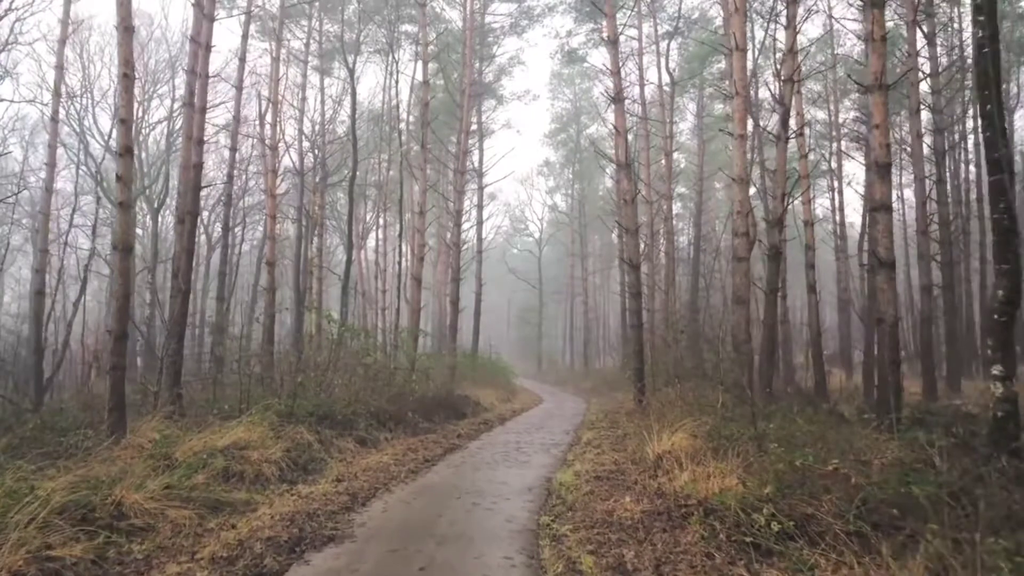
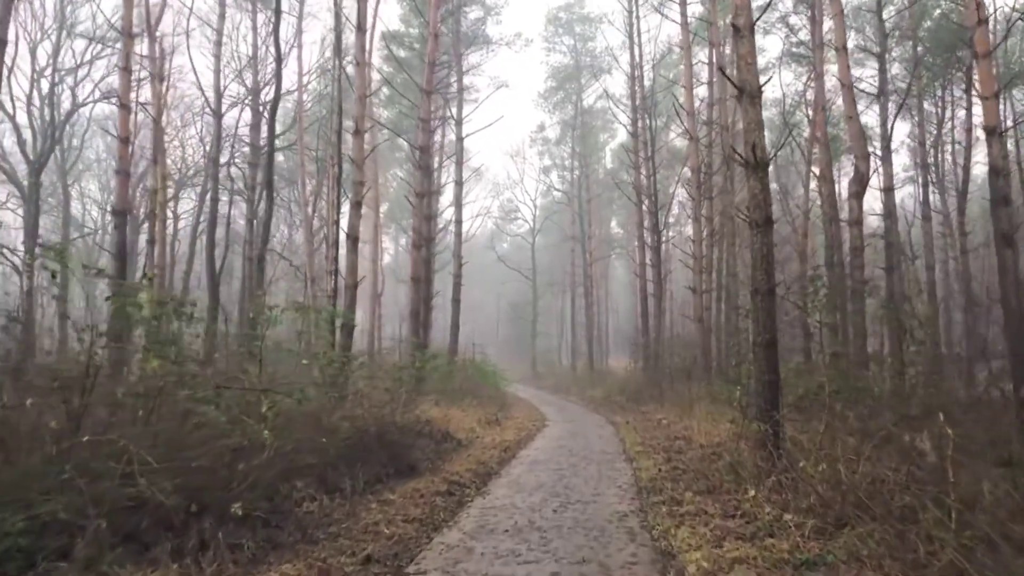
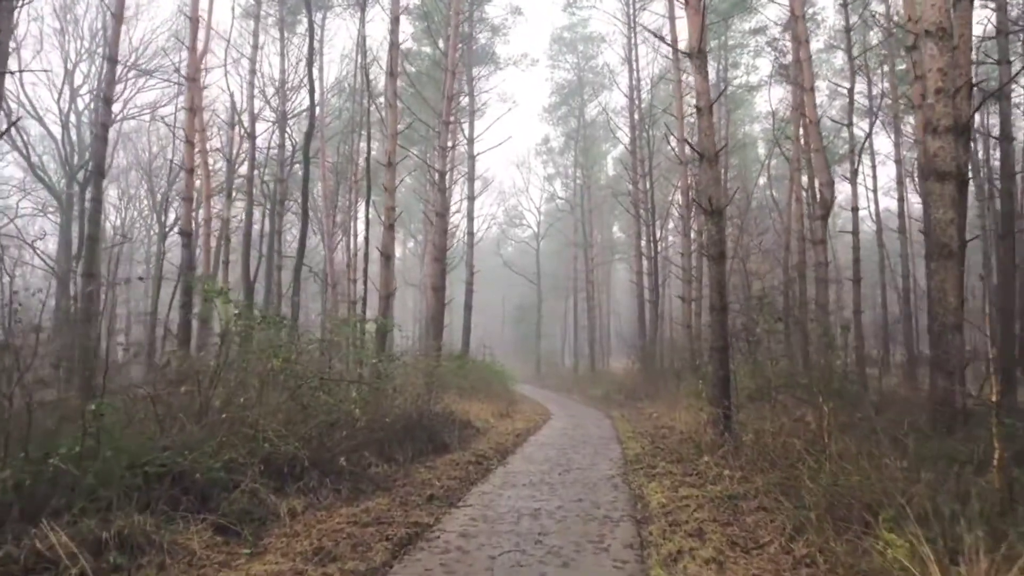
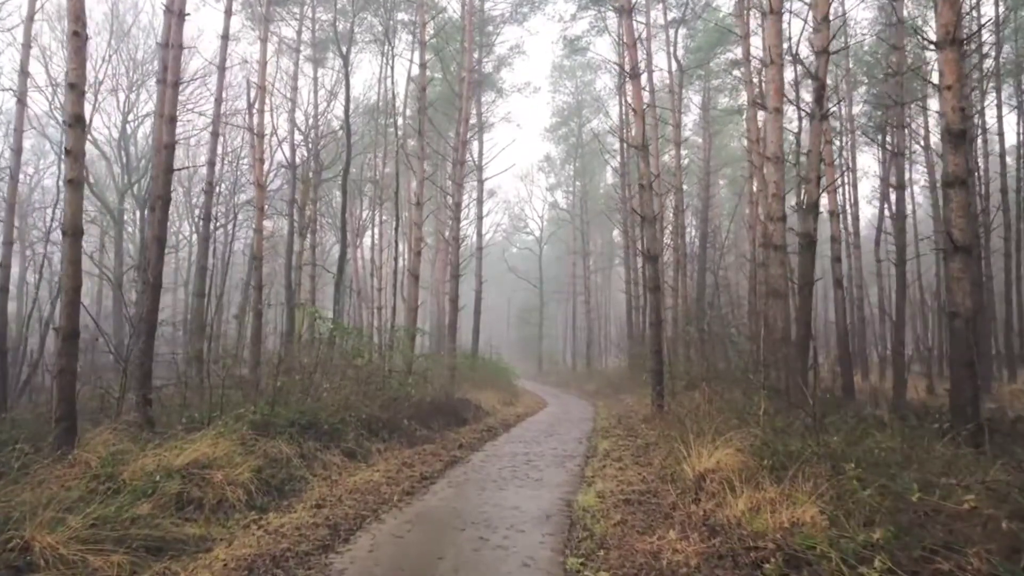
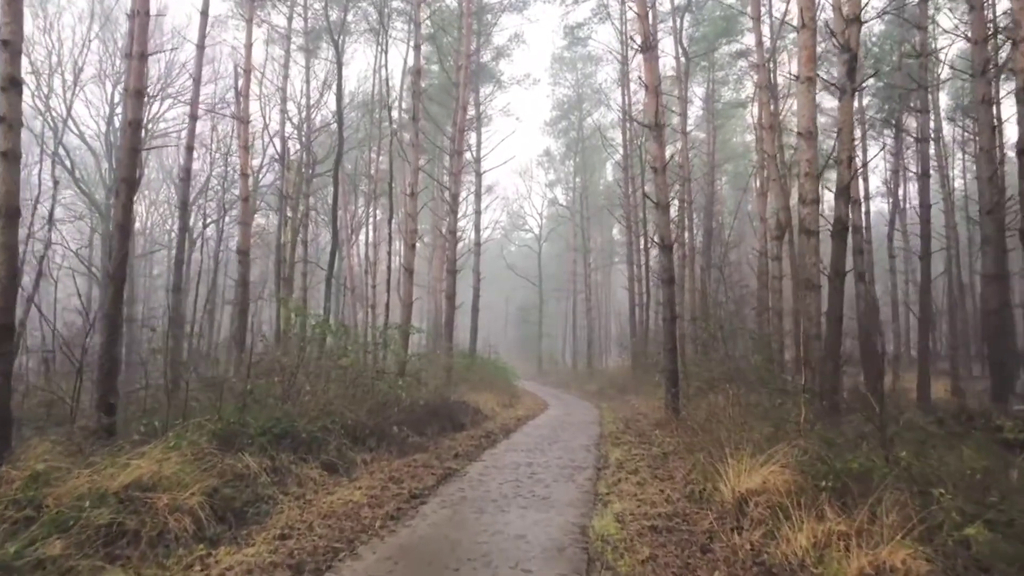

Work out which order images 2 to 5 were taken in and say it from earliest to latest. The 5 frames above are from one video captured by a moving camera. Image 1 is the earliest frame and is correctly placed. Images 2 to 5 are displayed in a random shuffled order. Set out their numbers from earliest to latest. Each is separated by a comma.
4, 5, 3, 2
